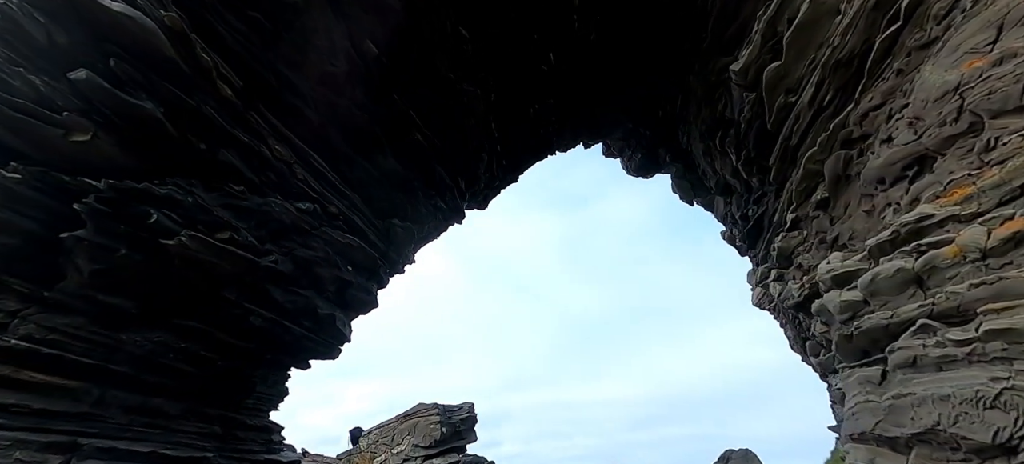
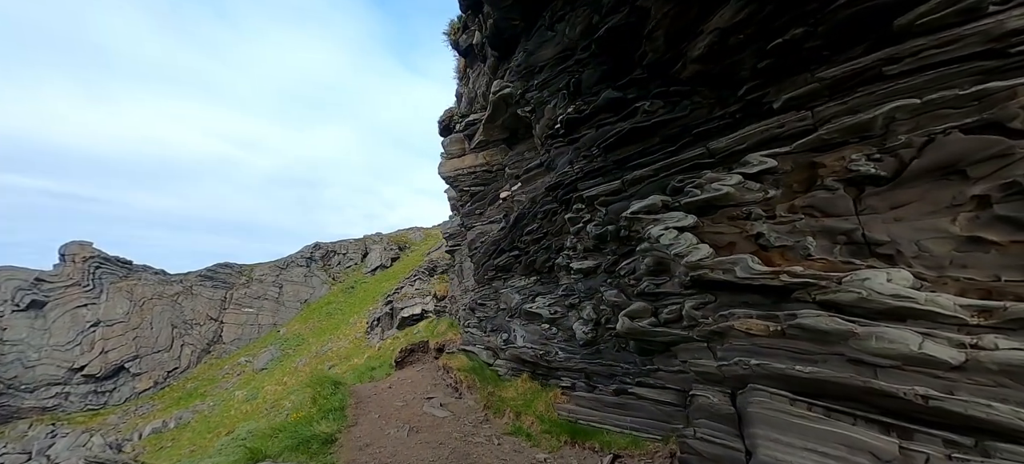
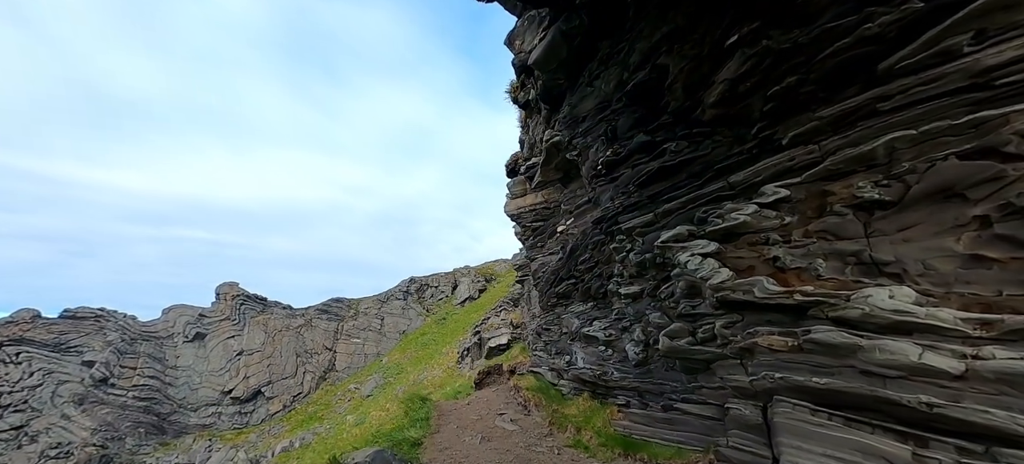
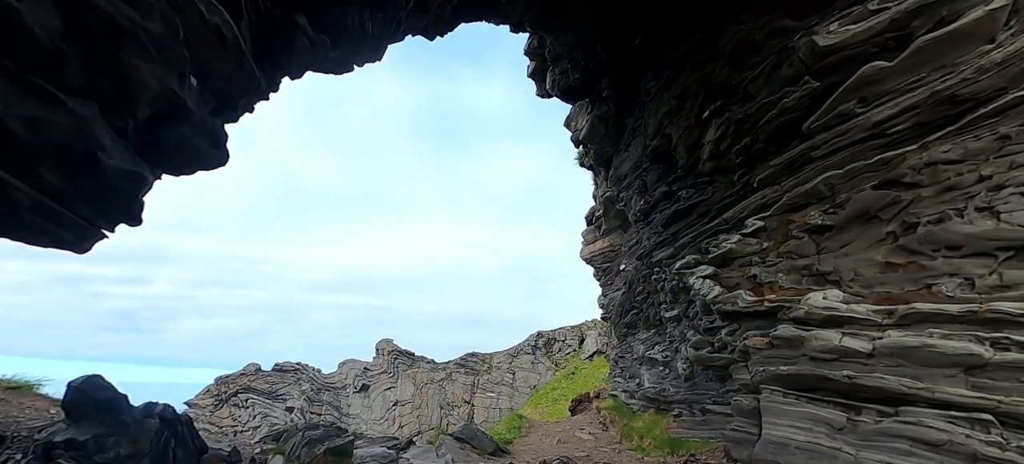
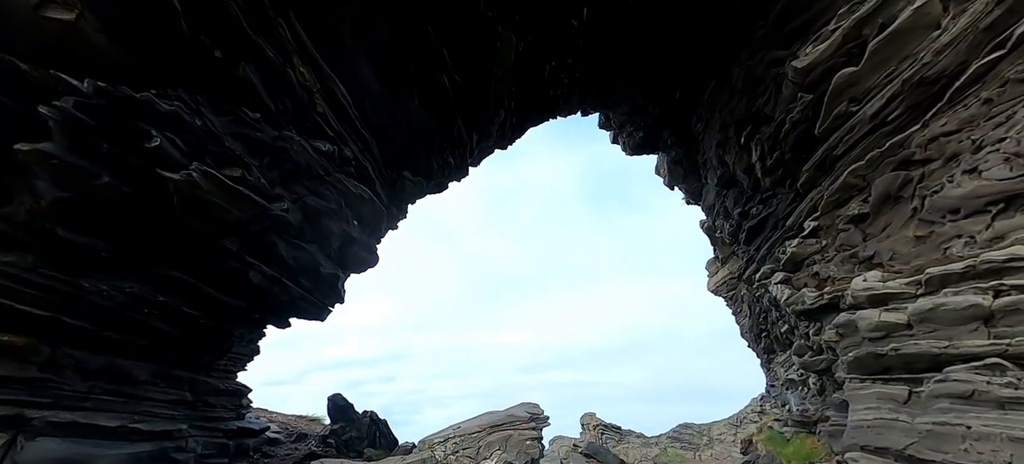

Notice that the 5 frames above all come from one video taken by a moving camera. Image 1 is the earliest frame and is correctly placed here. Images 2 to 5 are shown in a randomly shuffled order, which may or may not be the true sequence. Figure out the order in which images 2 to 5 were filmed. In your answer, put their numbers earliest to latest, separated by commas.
5, 4, 3, 2
